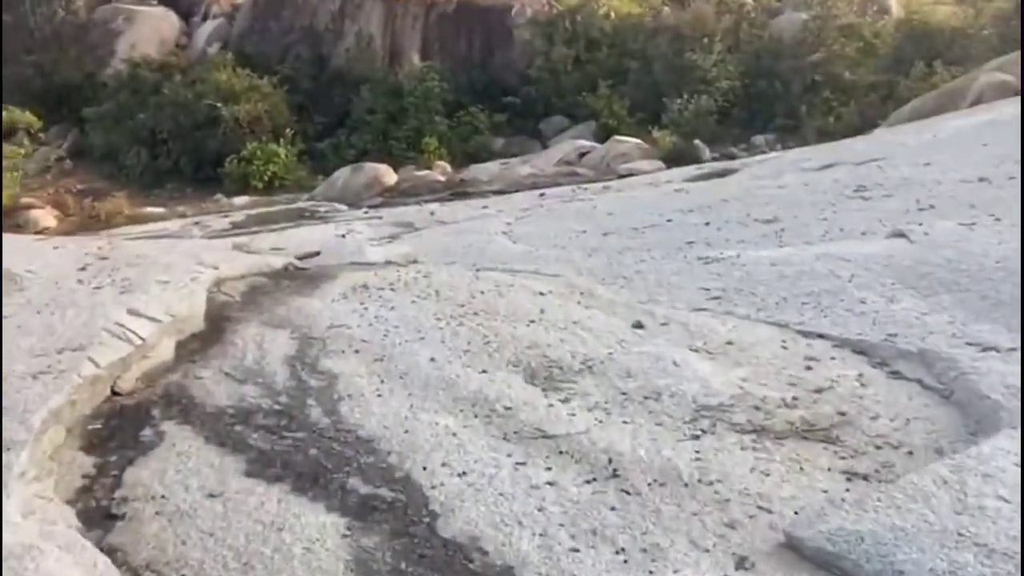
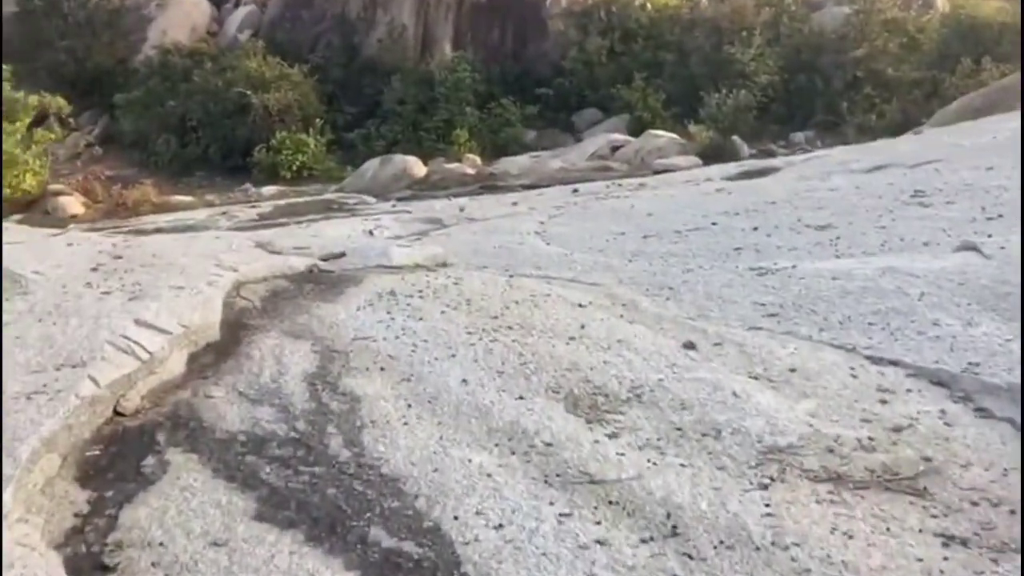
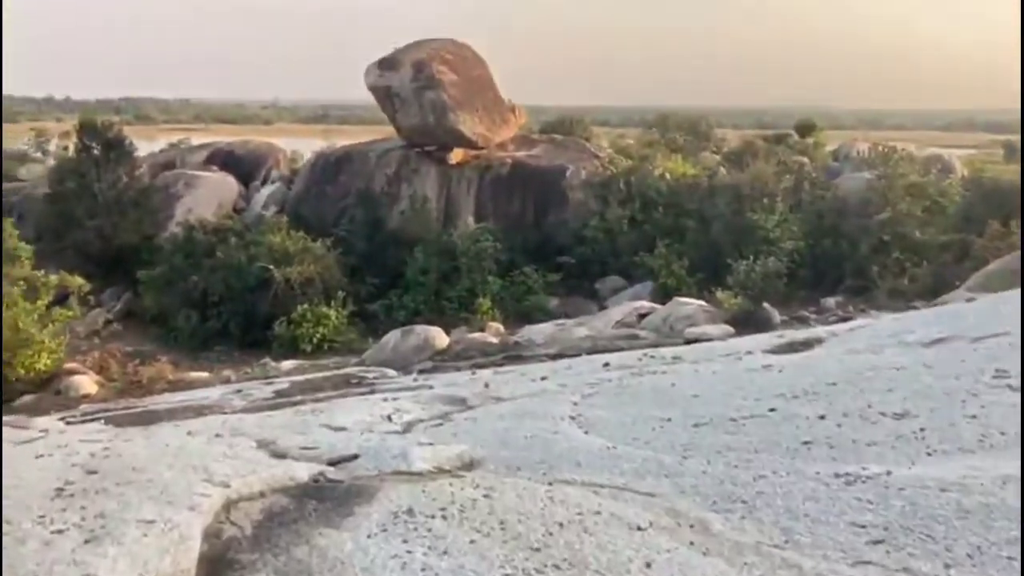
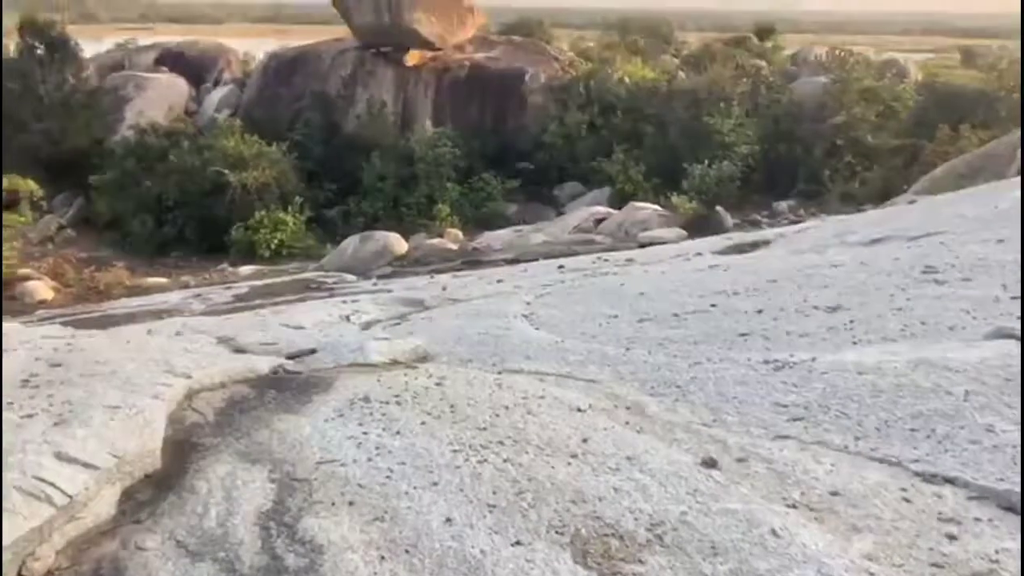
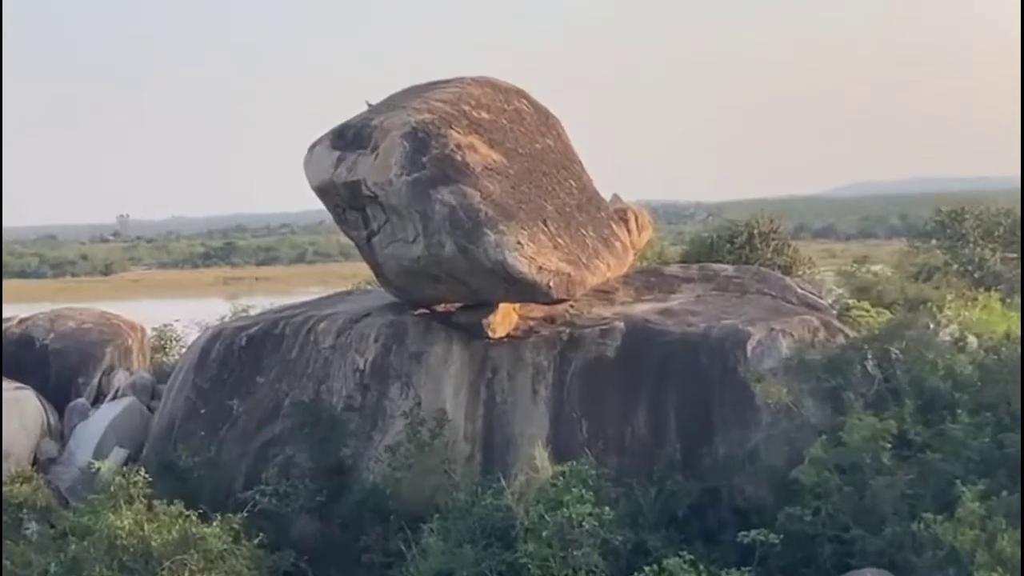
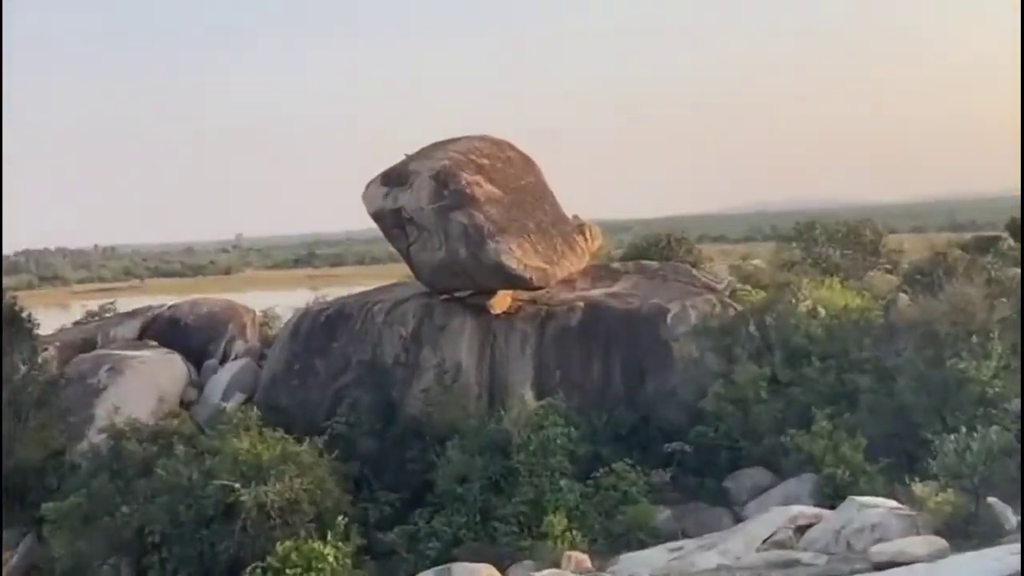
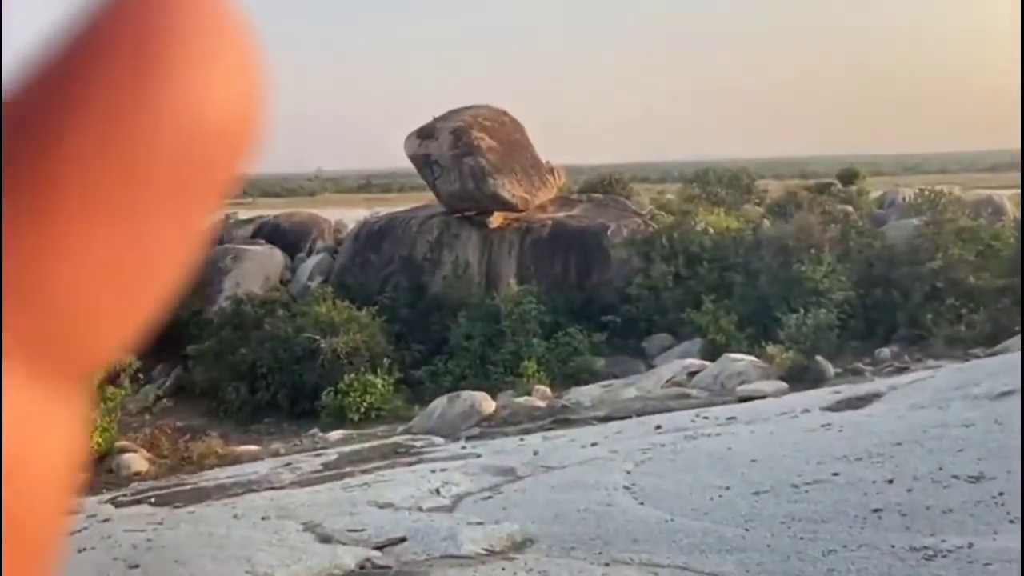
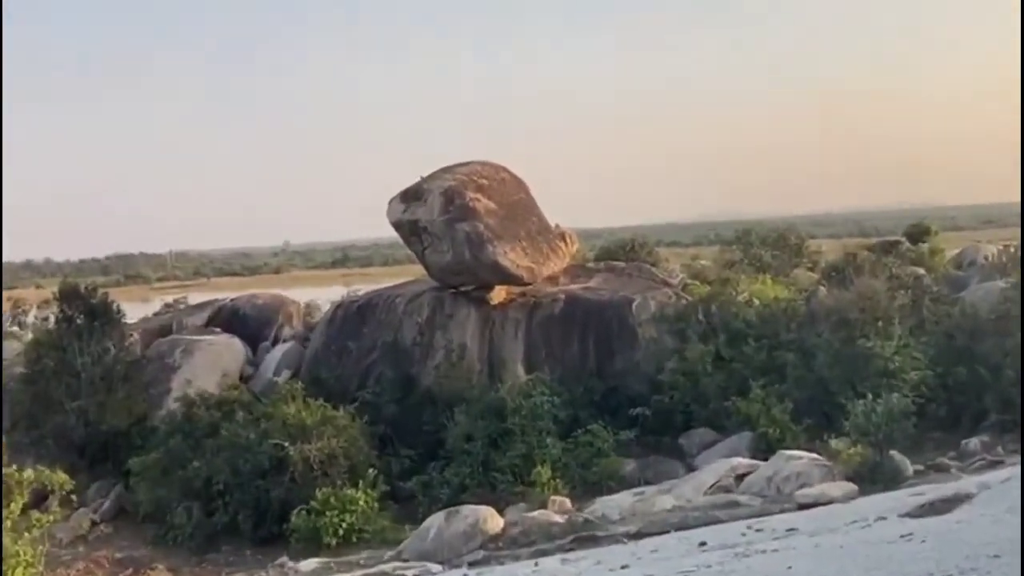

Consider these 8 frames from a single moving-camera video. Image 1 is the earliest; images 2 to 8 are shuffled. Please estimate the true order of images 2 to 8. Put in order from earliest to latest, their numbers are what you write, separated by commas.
2, 4, 3, 7, 8, 6, 5
